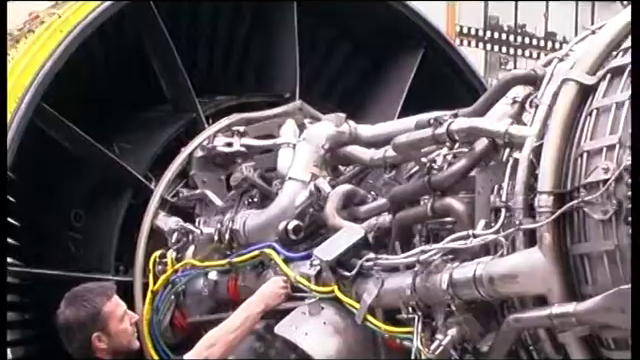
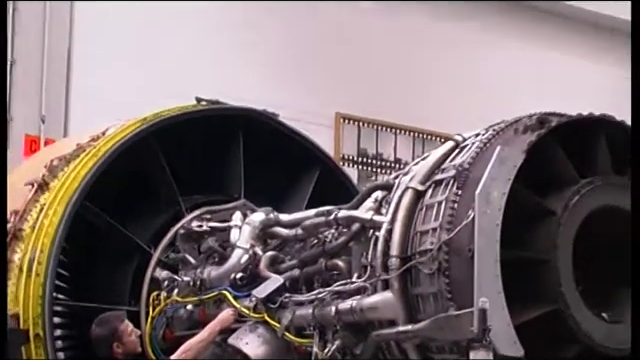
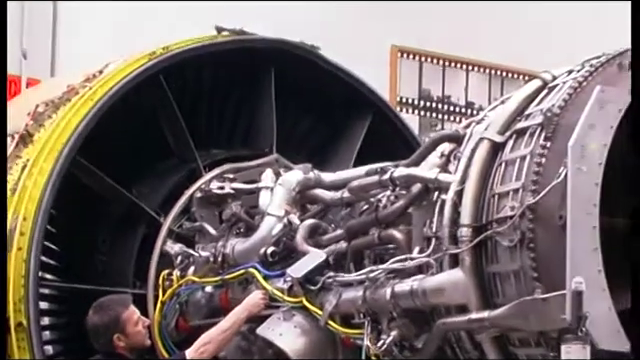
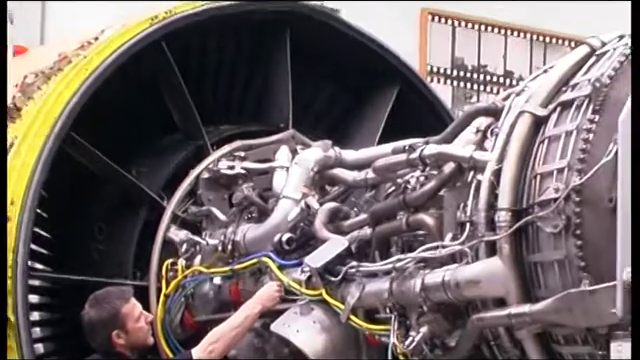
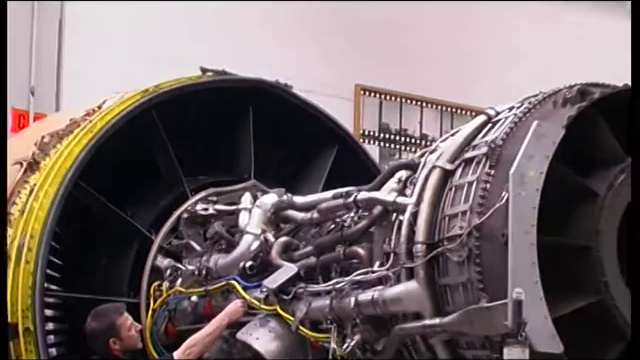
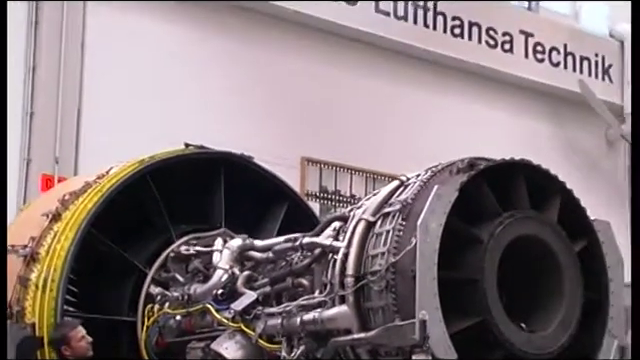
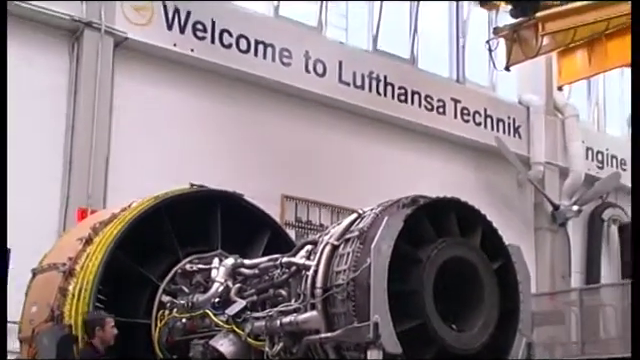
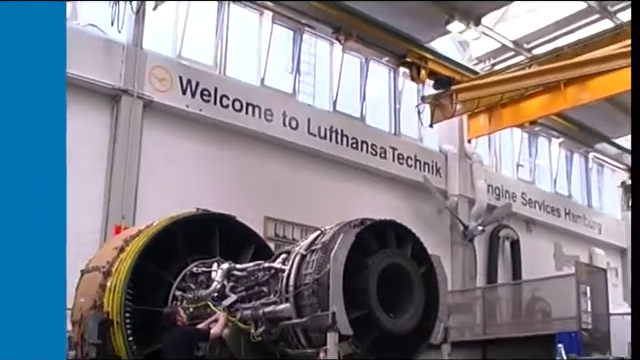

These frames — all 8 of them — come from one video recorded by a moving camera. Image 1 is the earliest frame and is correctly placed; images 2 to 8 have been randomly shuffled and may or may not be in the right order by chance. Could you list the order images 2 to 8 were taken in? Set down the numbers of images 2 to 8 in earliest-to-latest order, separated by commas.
4, 3, 5, 2, 6, 7, 8
